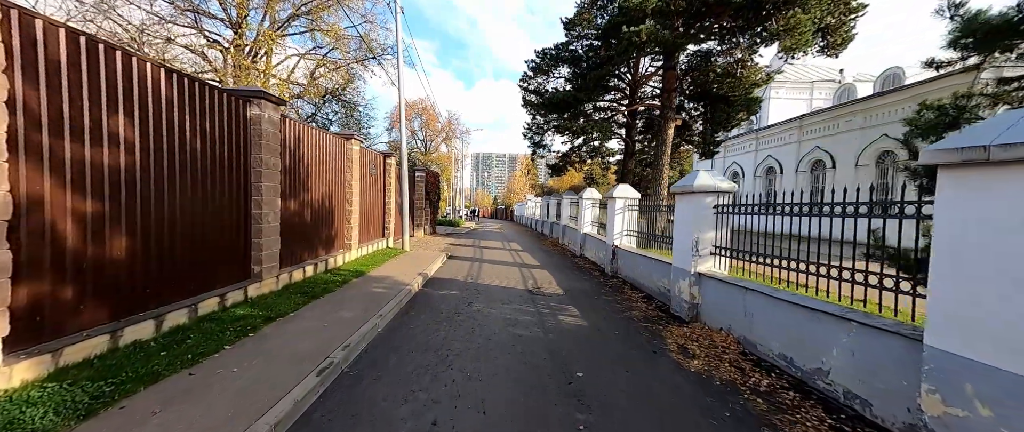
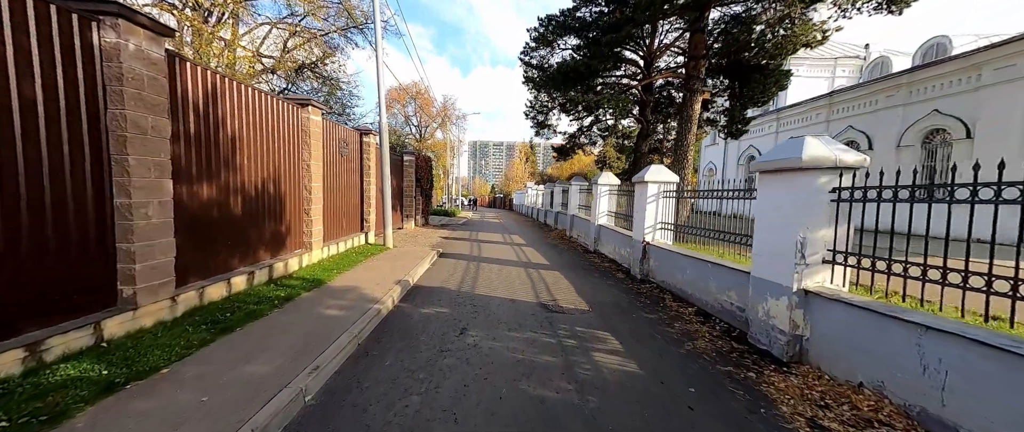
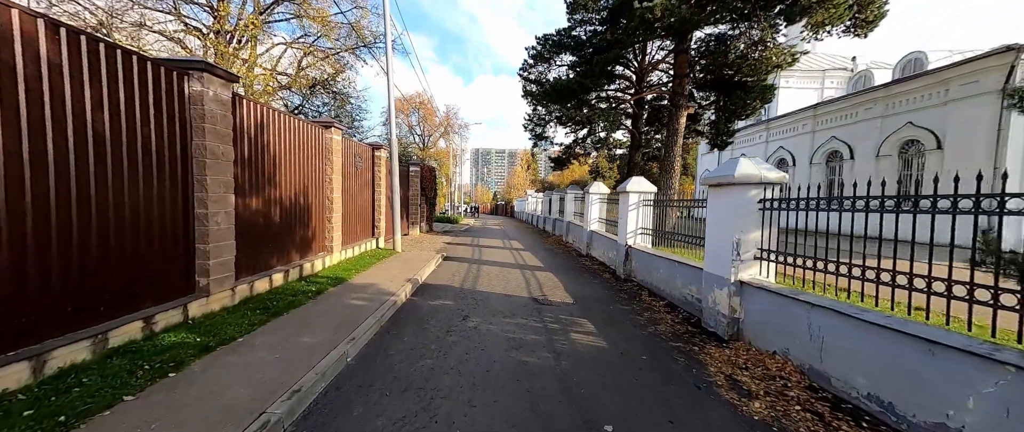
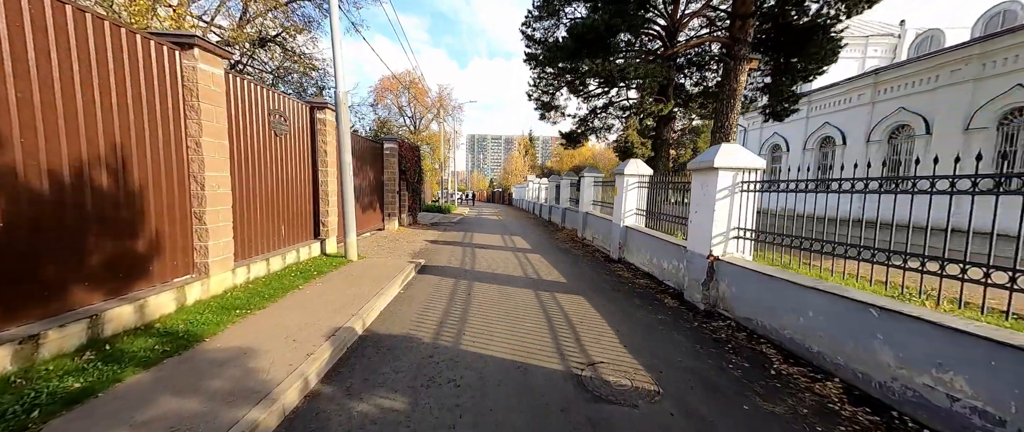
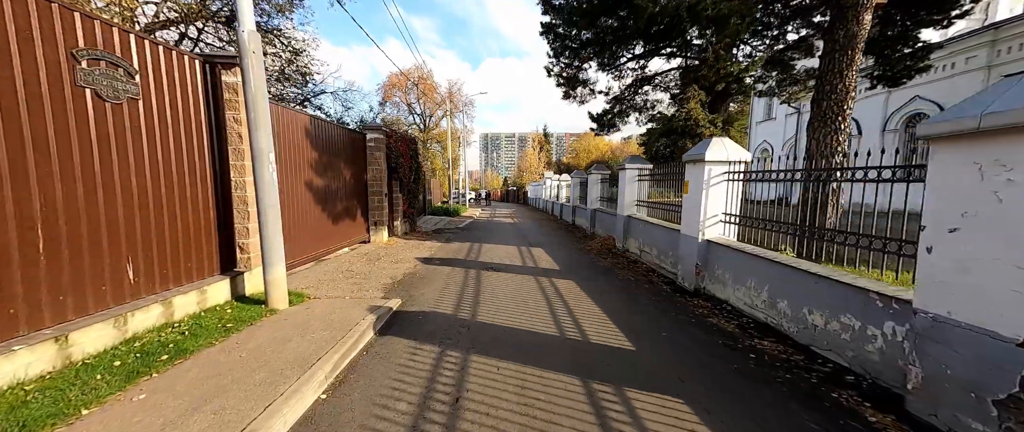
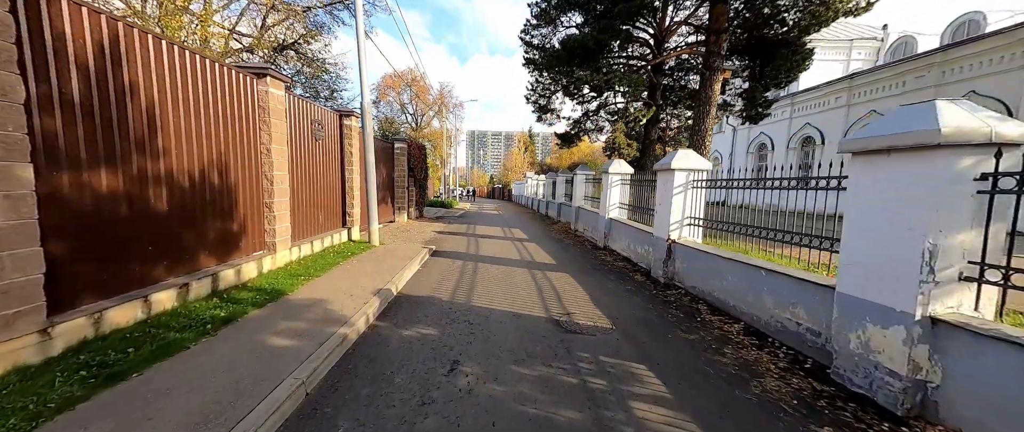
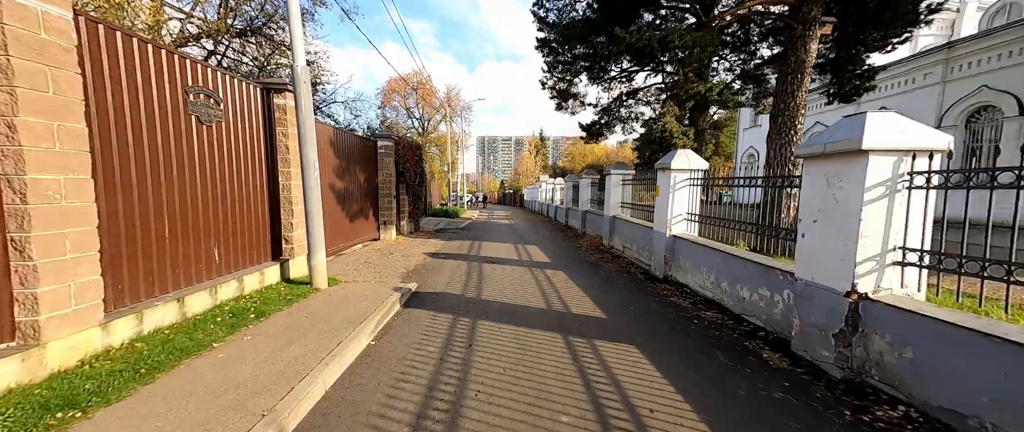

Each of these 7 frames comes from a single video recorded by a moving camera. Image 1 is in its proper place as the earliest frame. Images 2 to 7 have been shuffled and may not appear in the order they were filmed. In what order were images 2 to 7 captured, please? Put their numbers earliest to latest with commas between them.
3, 2, 6, 4, 7, 5
